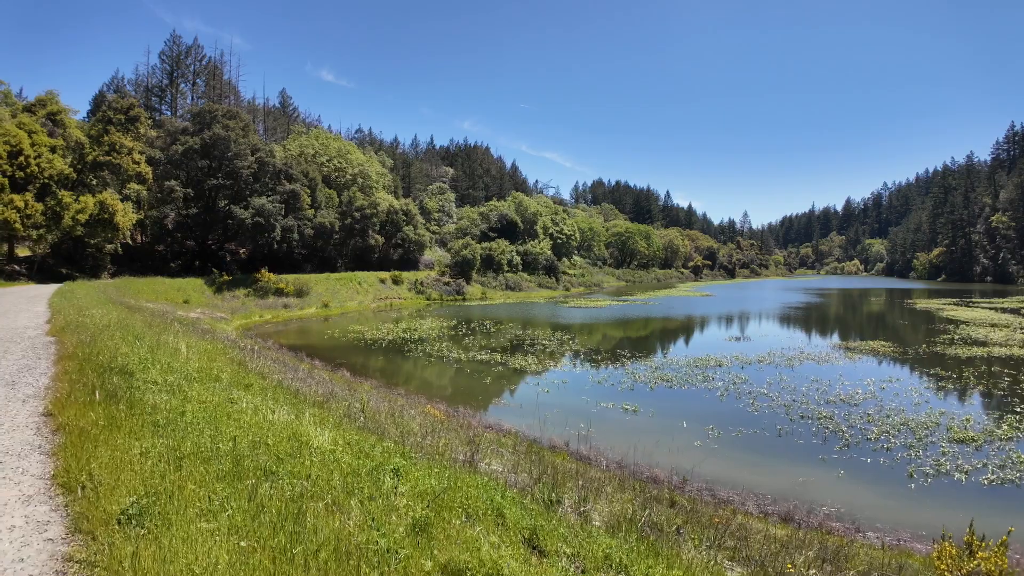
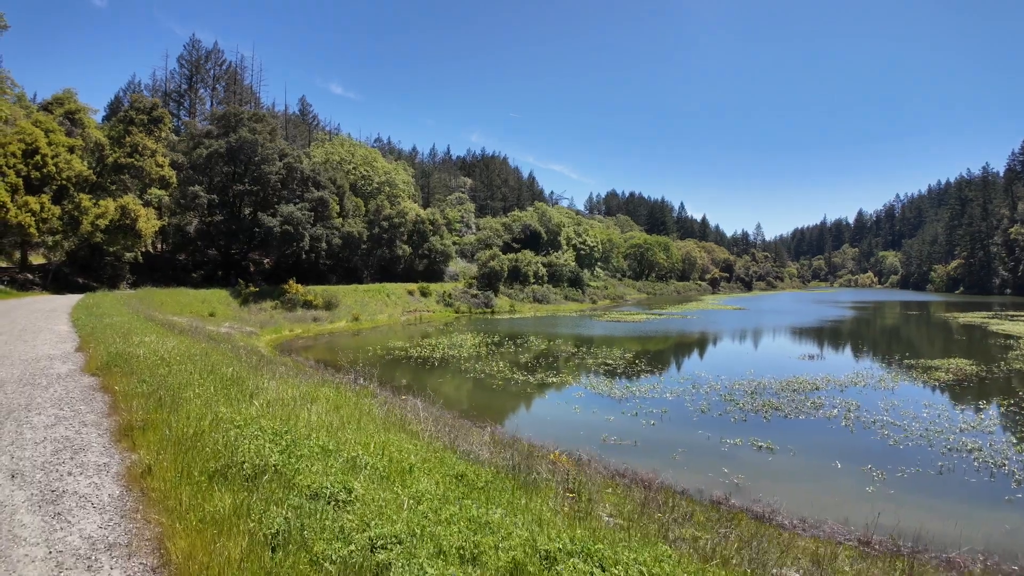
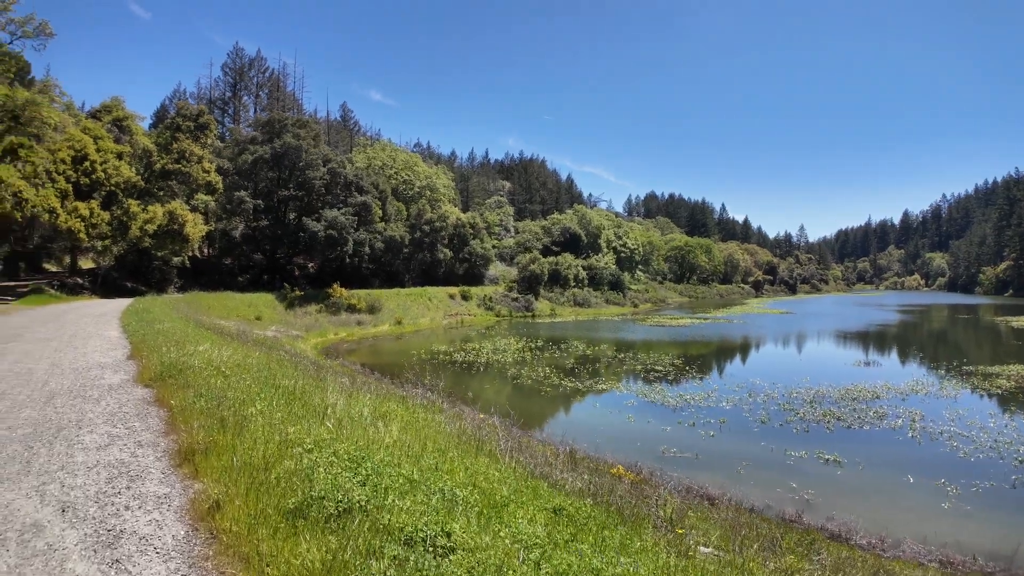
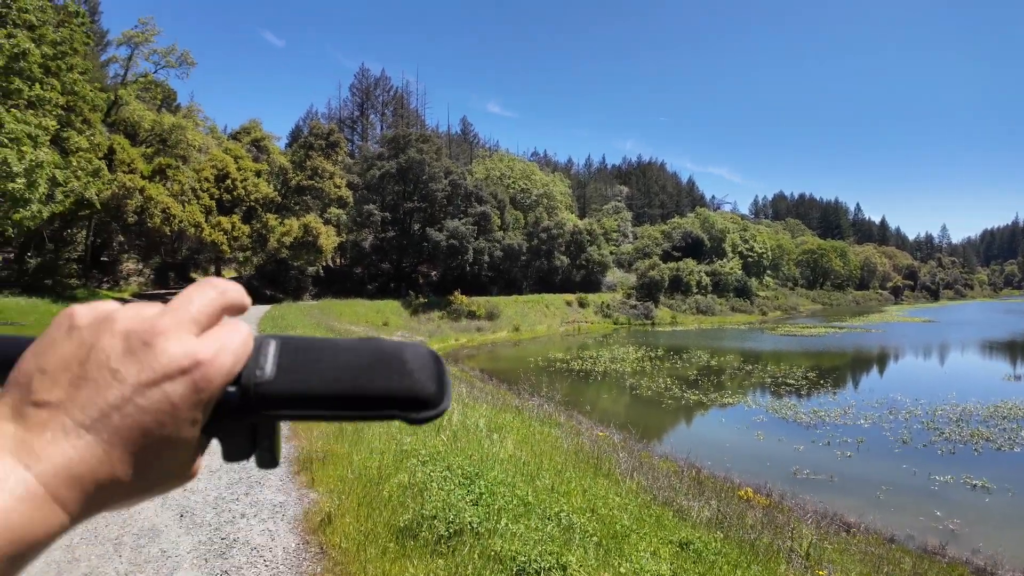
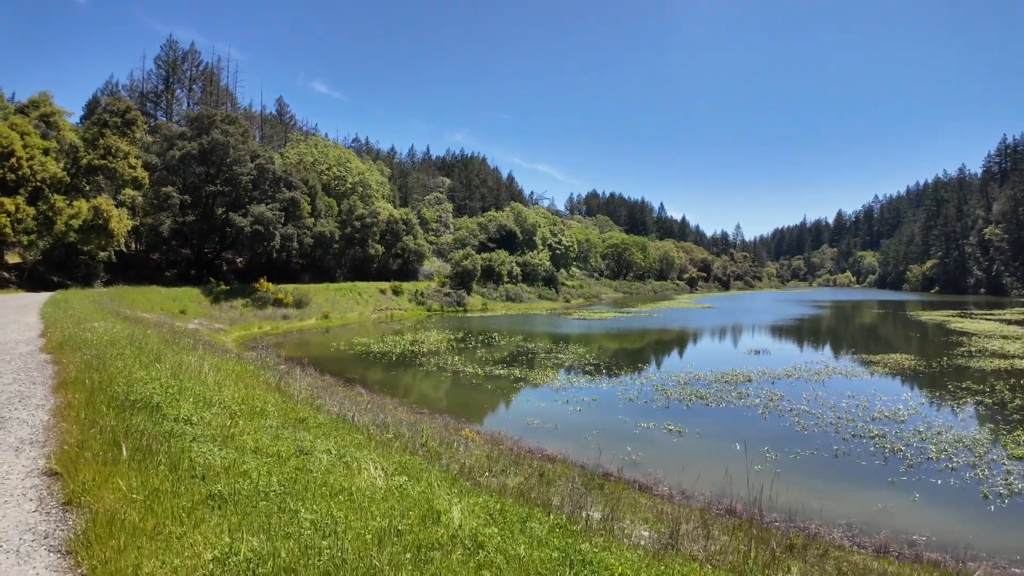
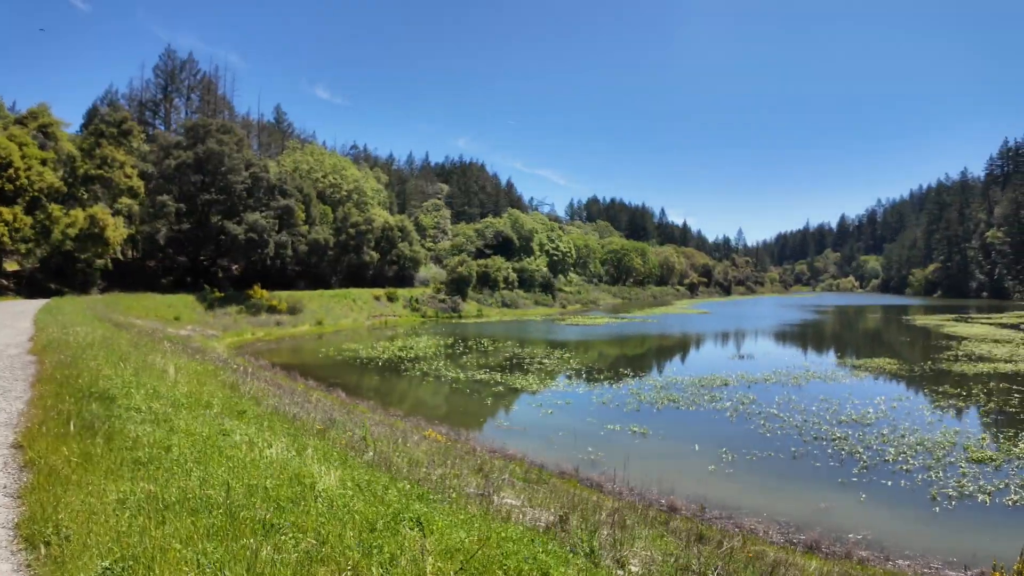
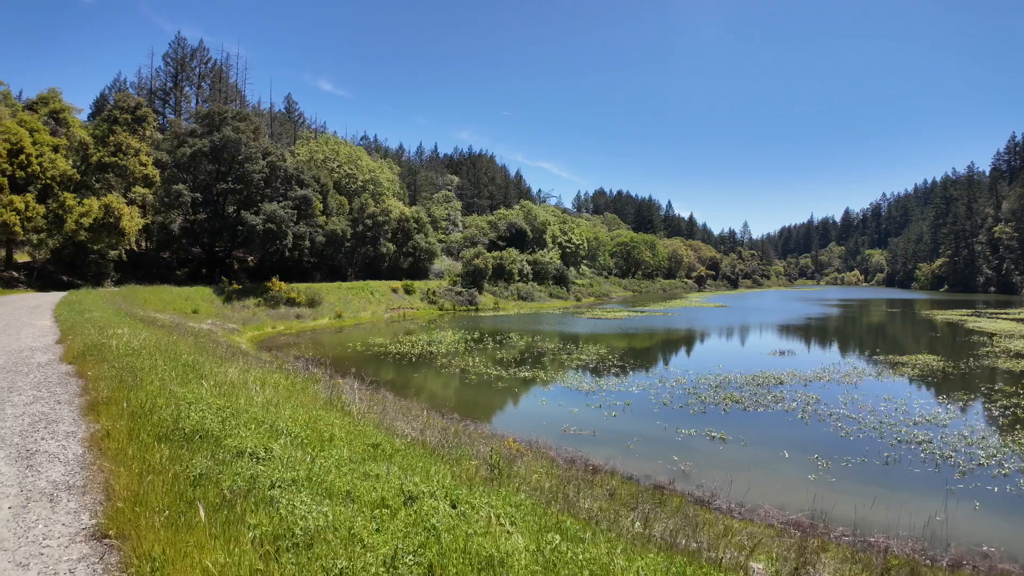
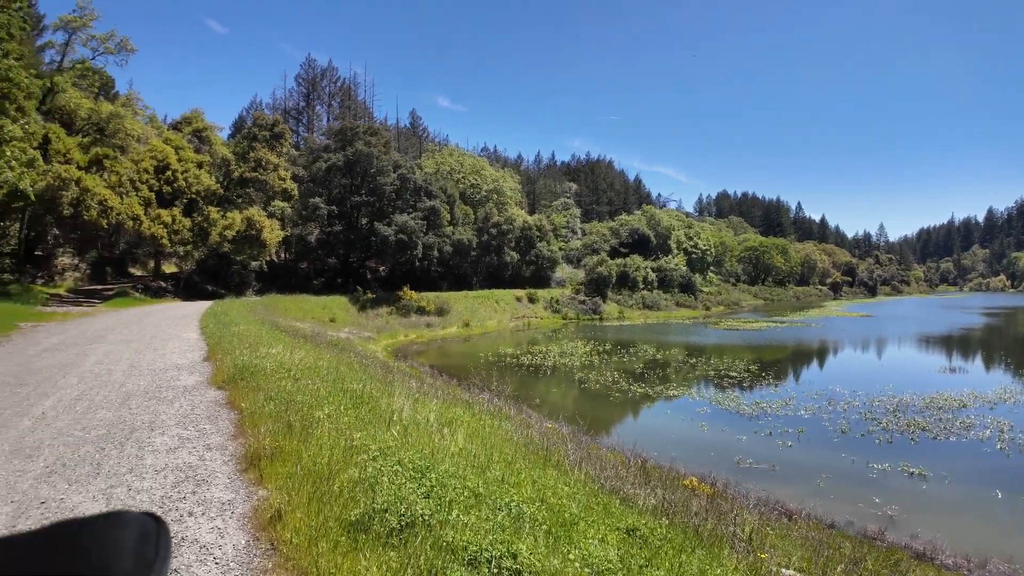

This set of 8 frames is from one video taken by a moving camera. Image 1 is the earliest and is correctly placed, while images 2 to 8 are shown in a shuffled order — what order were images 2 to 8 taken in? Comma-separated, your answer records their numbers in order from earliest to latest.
6, 5, 7, 2, 3, 8, 4
